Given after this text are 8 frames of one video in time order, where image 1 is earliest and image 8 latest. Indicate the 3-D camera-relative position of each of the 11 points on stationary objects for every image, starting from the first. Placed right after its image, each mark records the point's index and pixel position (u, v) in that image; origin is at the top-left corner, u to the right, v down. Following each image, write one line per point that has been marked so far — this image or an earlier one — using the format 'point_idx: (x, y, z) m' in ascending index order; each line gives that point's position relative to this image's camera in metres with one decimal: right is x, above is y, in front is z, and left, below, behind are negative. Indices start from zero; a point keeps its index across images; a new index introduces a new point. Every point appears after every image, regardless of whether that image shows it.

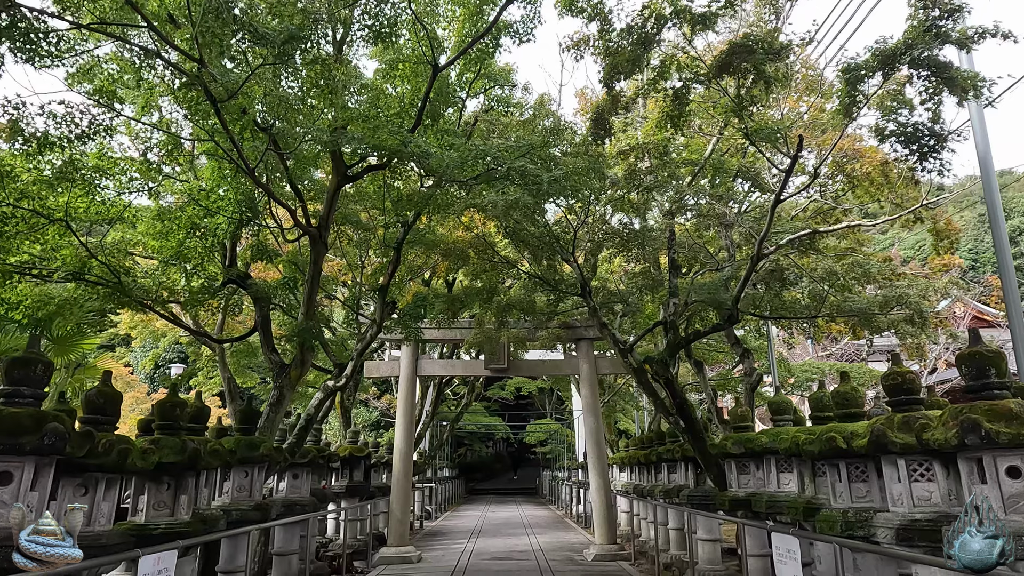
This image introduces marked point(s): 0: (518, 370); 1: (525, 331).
0: (+0.1, -1.7, +13.1) m
1: (+0.2, -0.8, +11.9) m
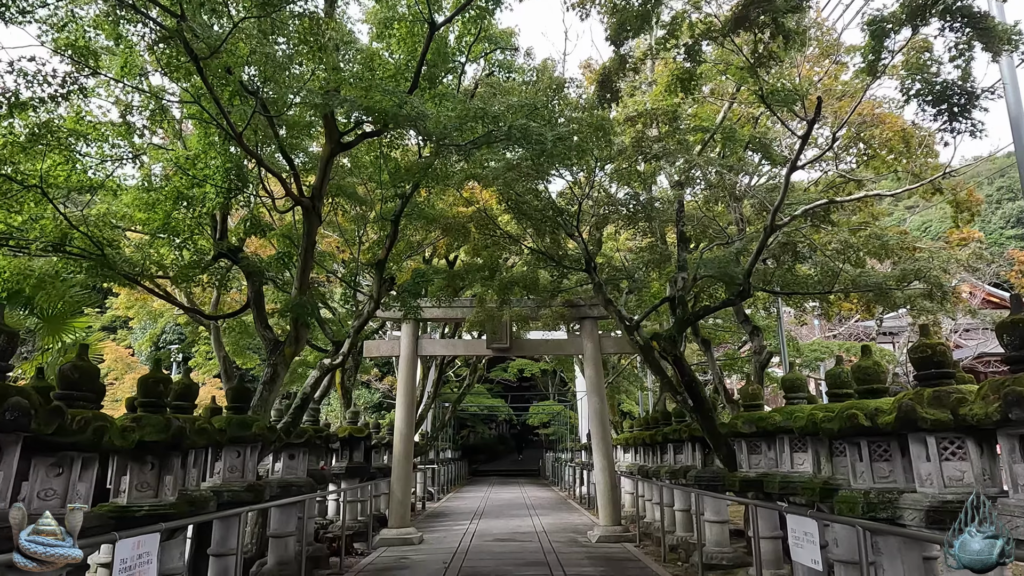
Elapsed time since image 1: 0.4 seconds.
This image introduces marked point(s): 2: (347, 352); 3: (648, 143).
0: (+0.2, -1.2, +12.9) m
1: (+0.3, -0.4, +11.6) m
2: (-2.1, -0.8, +8.3) m
3: (+1.6, +1.8, +7.8) m
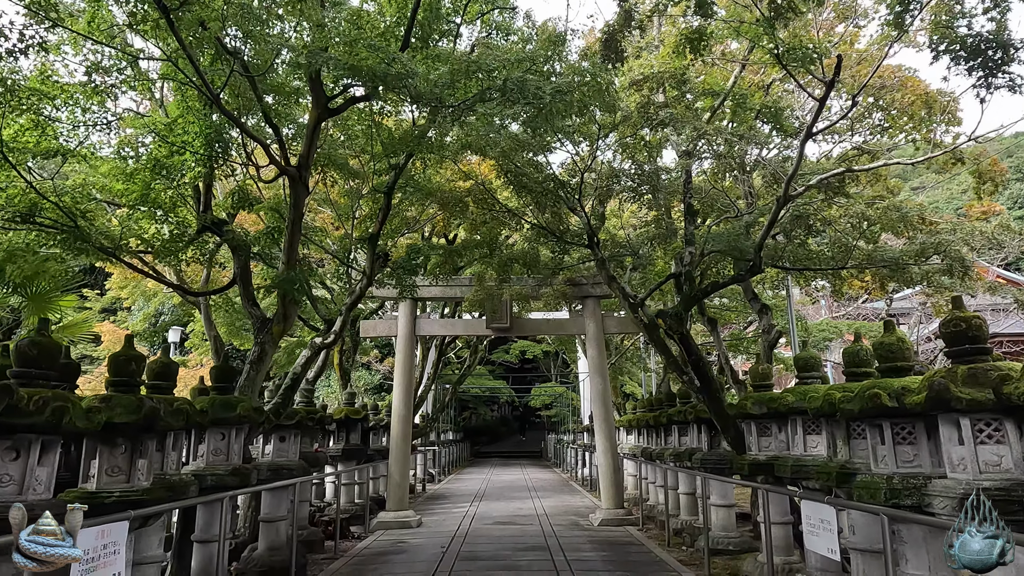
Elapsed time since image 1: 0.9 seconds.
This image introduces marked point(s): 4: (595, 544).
0: (+0.2, -0.8, +12.6) m
1: (+0.3, 0.0, +11.2) m
2: (-2.1, -0.5, +7.9) m
3: (+1.6, +2.0, +7.4) m
4: (+1.2, -3.7, +9.3) m
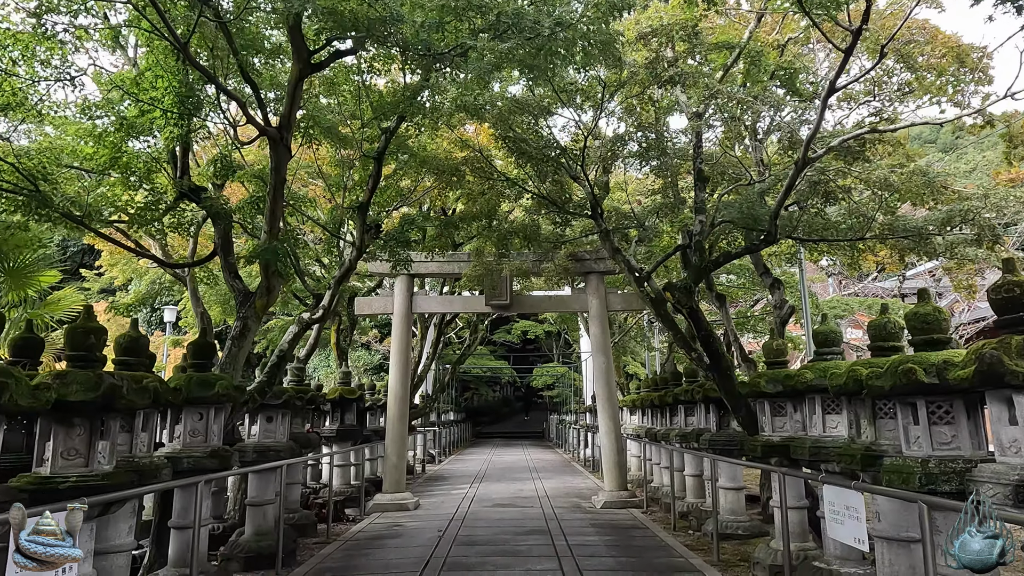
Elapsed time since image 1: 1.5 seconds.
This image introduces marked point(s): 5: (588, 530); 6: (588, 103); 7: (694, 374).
0: (+0.2, -0.4, +12.1) m
1: (+0.3, +0.4, +10.8) m
2: (-2.1, -0.2, +7.5) m
3: (+1.6, +2.4, +6.9) m
4: (+1.2, -3.3, +9.0) m
5: (+1.0, -3.3, +8.7) m
6: (+0.9, +2.3, +7.9) m
7: (+2.8, -1.3, +10.0) m
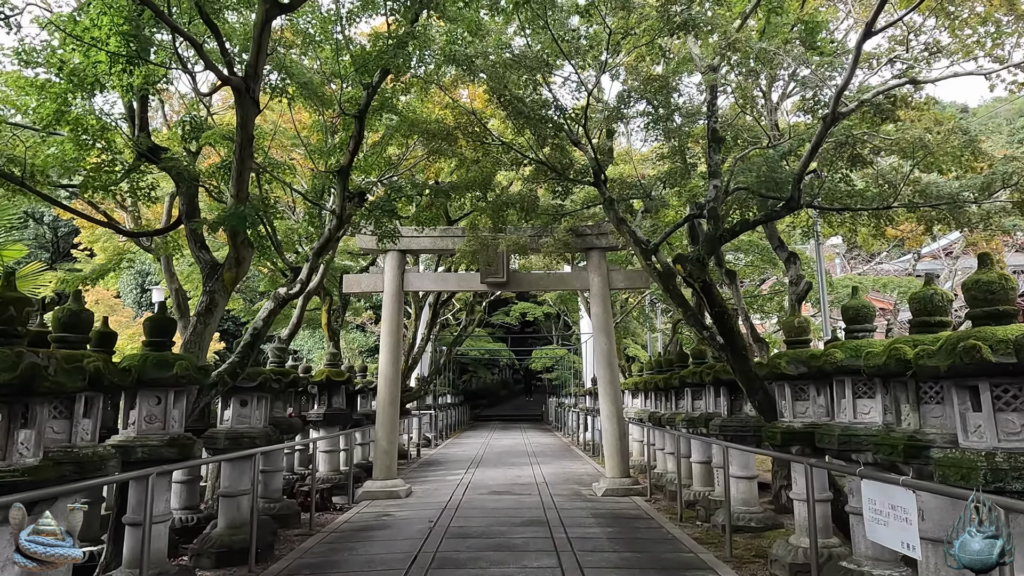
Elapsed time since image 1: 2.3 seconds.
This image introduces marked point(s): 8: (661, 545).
0: (+0.1, +0.1, +11.5) m
1: (+0.2, +0.8, +10.2) m
2: (-2.2, +0.1, +6.9) m
3: (+1.6, +2.6, +6.2) m
4: (+1.1, -3.0, +8.4) m
5: (+1.0, -3.0, +8.2) m
6: (+0.9, +2.6, +7.2) m
7: (+2.8, -1.0, +9.4) m
8: (+1.6, -2.8, +7.0) m
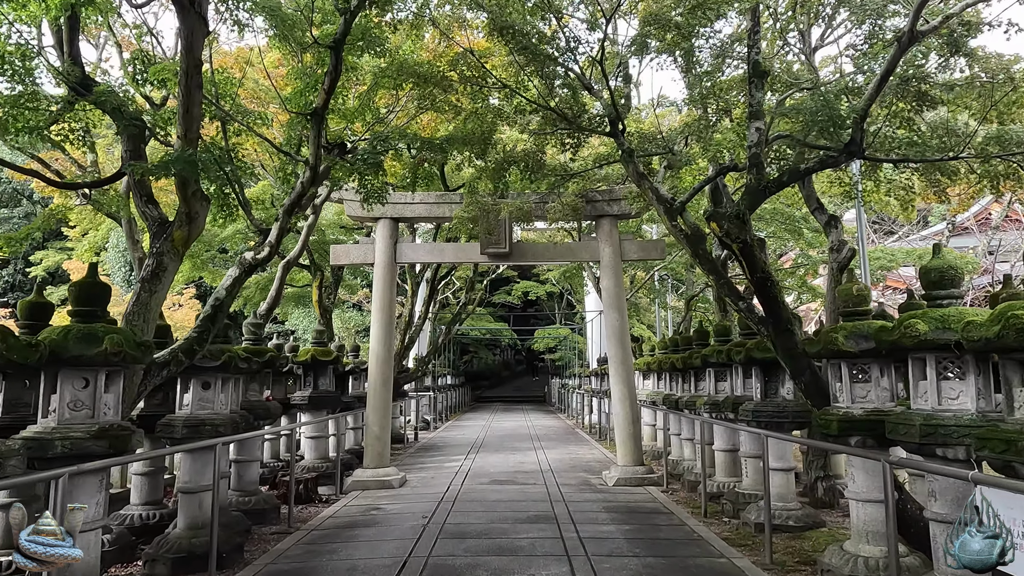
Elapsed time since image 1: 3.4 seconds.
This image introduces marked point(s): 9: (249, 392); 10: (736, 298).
0: (+0.2, +0.5, +10.6) m
1: (+0.3, +1.2, +9.2) m
2: (-2.2, +0.4, +5.9) m
3: (+1.6, +2.9, +5.2) m
4: (+1.2, -2.6, +7.5) m
5: (+1.0, -2.6, +7.3) m
6: (+0.9, +2.9, +6.2) m
7: (+2.8, -0.6, +8.4) m
8: (+1.6, -2.4, +6.1) m
9: (-3.0, -1.2, +7.5) m
10: (+2.0, -0.1, +5.9) m
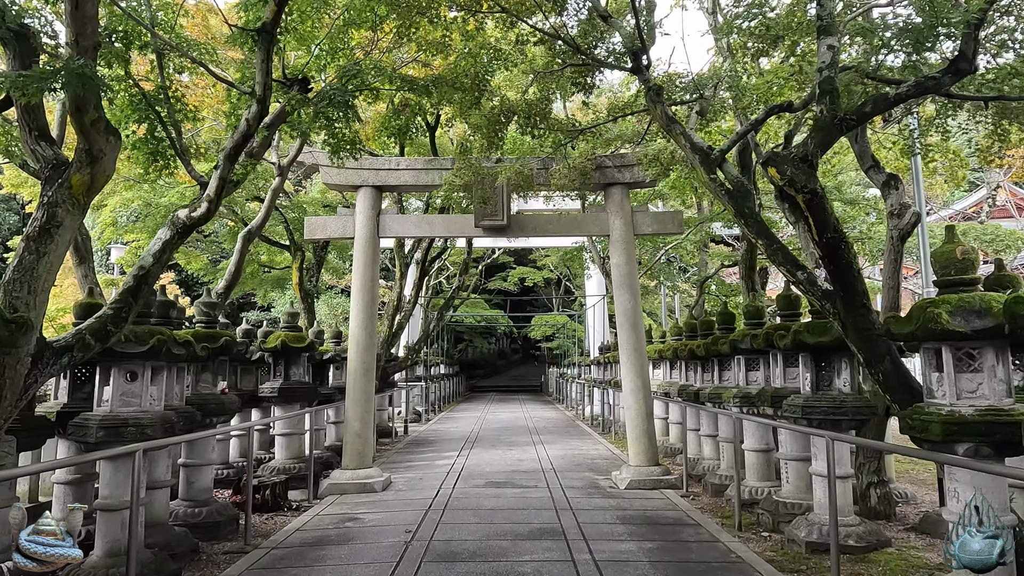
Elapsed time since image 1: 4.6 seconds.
0: (+0.2, +0.8, +9.4) m
1: (+0.3, +1.5, +8.0) m
2: (-2.1, +0.7, +4.8) m
3: (+1.6, +3.2, +4.0) m
4: (+1.2, -2.4, +6.4) m
5: (+1.0, -2.3, +6.2) m
6: (+0.9, +3.2, +5.0) m
7: (+2.8, -0.3, +7.3) m
8: (+1.7, -2.2, +5.0) m
9: (-3.1, -0.9, +6.3) m
10: (+2.0, +0.2, +4.7) m
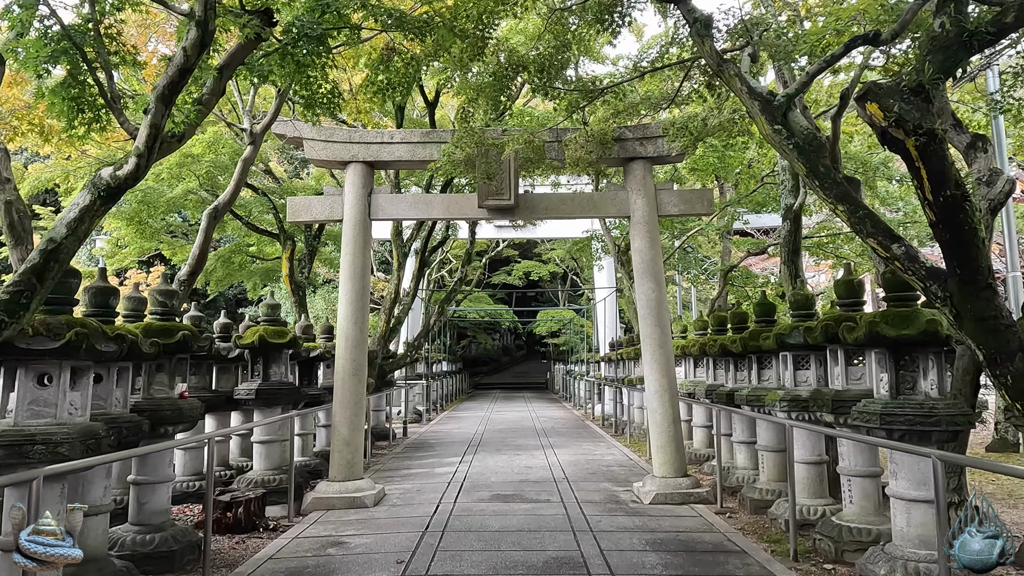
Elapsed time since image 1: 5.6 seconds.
0: (+0.3, +1.0, +8.4) m
1: (+0.4, +1.7, +7.0) m
2: (-2.1, +0.8, +3.8) m
3: (+1.7, +3.3, +2.9) m
4: (+1.3, -2.2, +5.4) m
5: (+1.1, -2.2, +5.2) m
6: (+1.0, +3.3, +3.9) m
7: (+2.9, -0.1, +6.3) m
8: (+1.7, -2.1, +4.0) m
9: (-3.0, -0.8, +5.3) m
10: (+2.1, +0.3, +3.7) m
